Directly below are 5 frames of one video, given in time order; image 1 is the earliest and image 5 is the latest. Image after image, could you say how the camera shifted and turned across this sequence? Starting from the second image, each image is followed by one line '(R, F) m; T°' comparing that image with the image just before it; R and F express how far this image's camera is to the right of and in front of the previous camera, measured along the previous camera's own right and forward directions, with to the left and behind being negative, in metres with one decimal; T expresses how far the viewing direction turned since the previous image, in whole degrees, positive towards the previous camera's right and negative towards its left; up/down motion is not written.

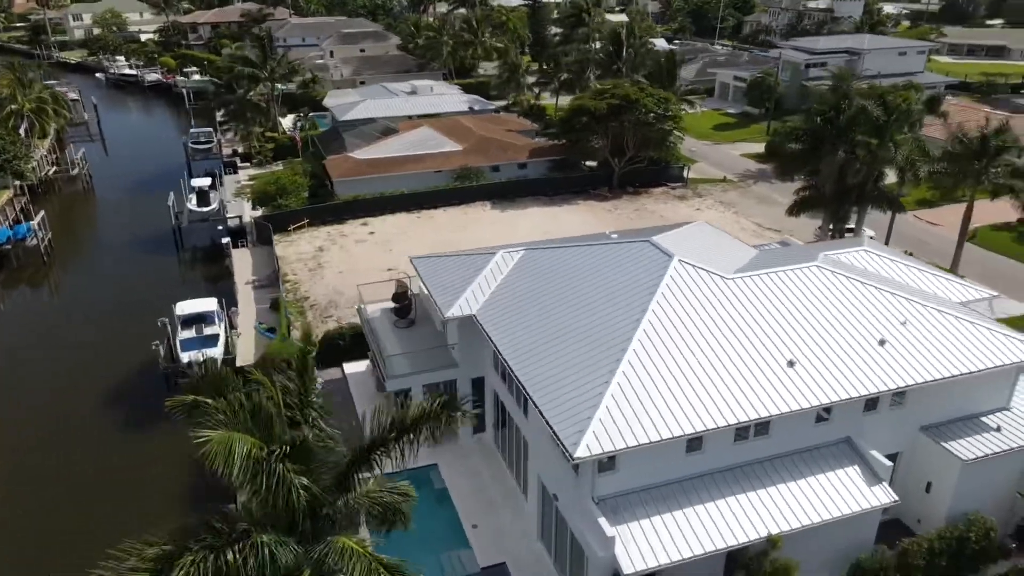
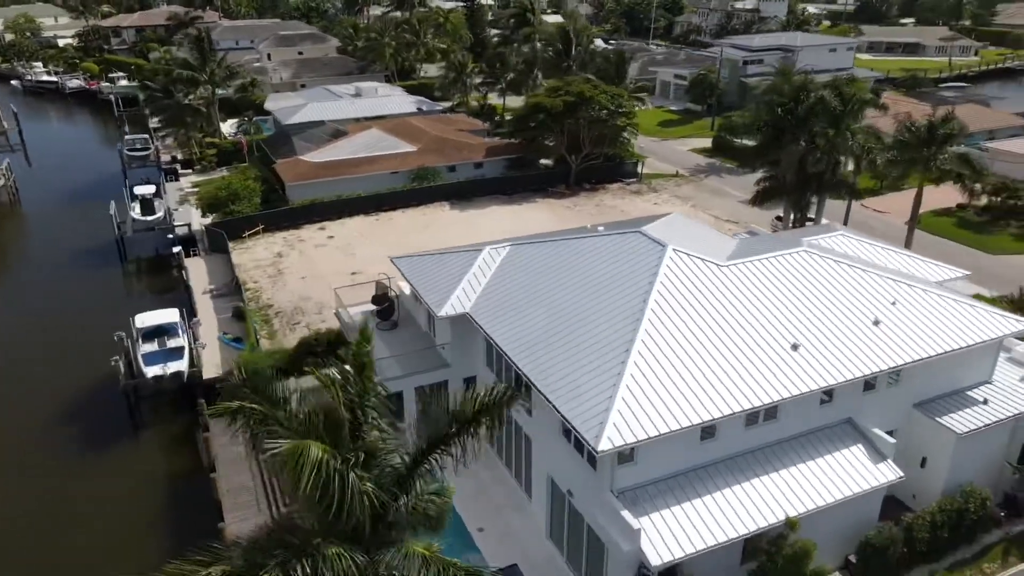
(-1.5, +0.5) m; +5°
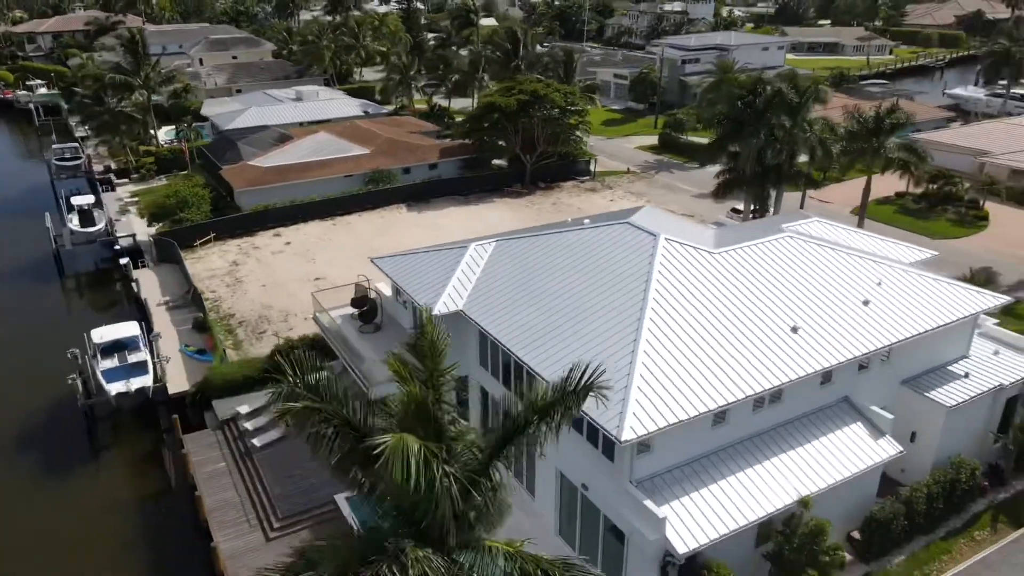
(-1.5, +0.4) m; +5°
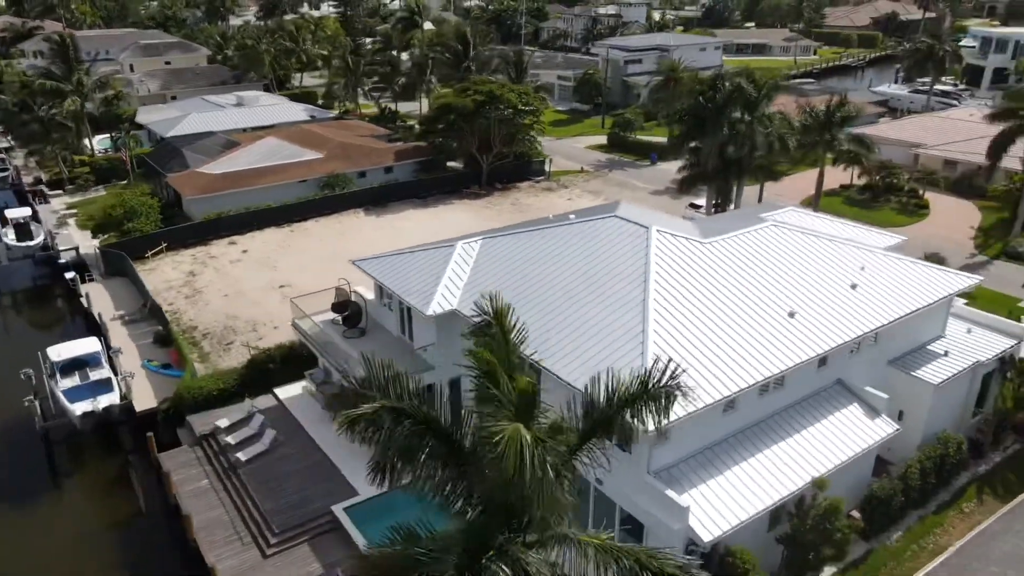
(-1.4, +0.3) m; +5°
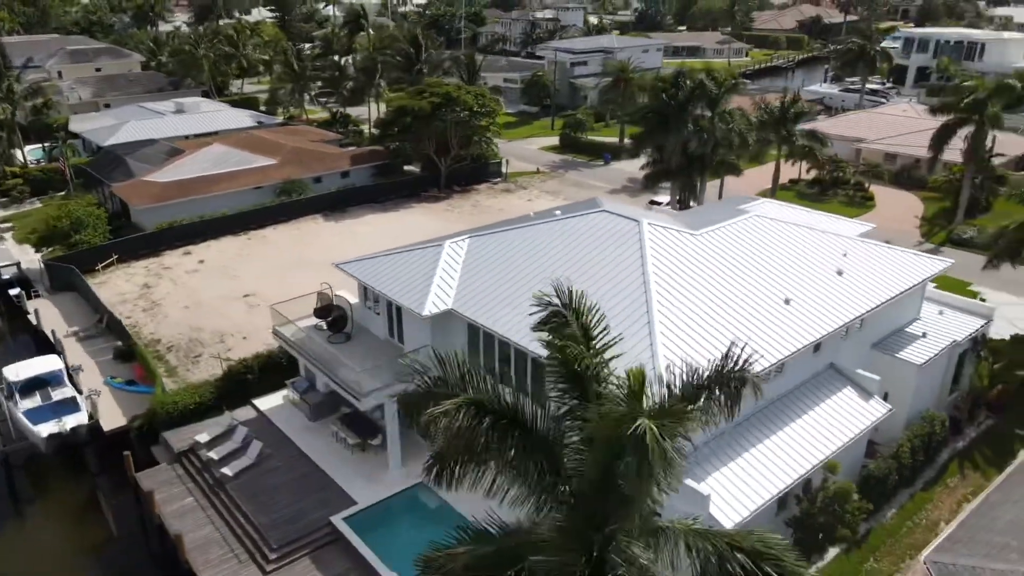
(-1.4, +0.3) m; +5°
